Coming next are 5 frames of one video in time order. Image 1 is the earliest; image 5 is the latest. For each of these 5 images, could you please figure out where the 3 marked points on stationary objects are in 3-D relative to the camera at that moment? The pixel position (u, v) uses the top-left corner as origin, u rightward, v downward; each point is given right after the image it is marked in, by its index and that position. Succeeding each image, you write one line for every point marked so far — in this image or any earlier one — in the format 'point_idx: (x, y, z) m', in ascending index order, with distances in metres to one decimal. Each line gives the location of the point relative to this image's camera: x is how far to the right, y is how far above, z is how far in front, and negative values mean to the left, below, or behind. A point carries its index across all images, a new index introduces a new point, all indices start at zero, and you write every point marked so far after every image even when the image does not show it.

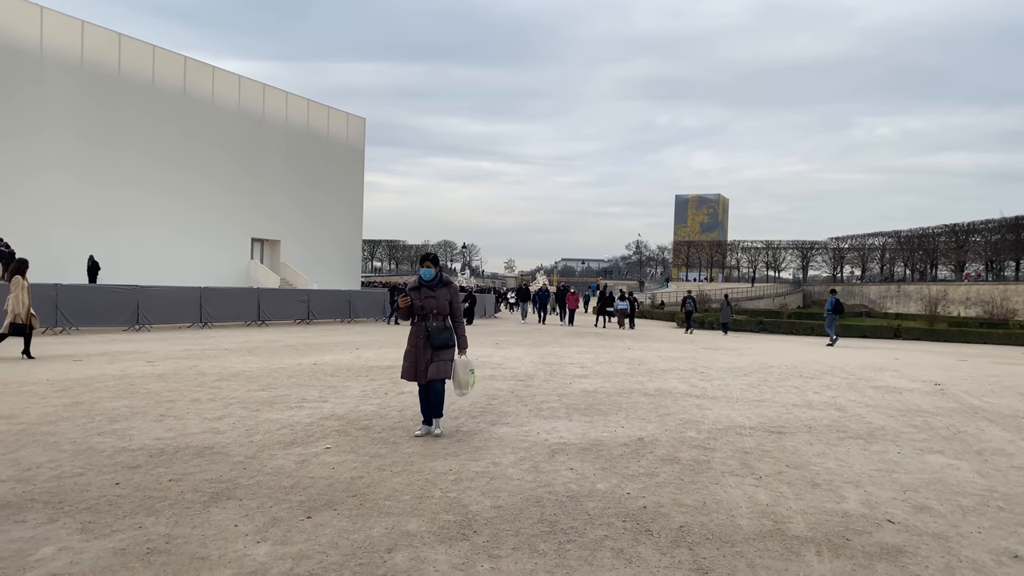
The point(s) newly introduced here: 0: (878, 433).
0: (+3.1, -1.2, +6.6) m
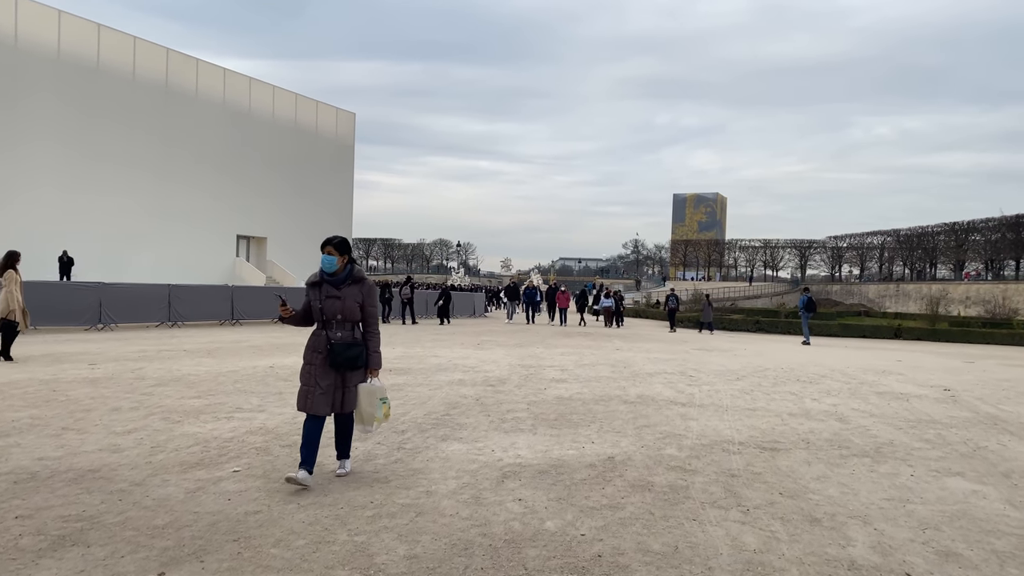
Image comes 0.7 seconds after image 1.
0: (+2.7, -1.2, +5.8) m
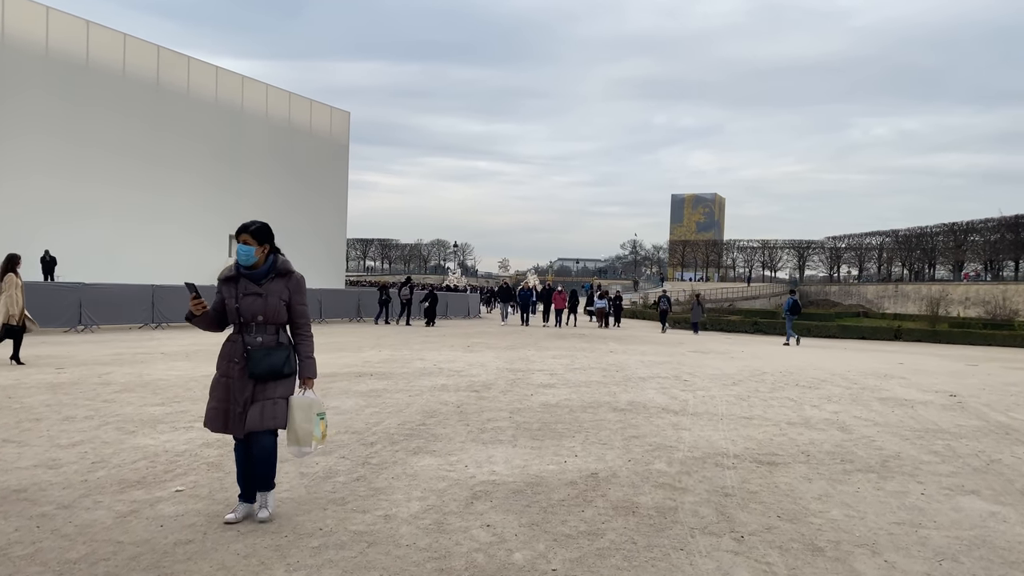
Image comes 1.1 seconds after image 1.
0: (+2.6, -1.2, +5.3) m
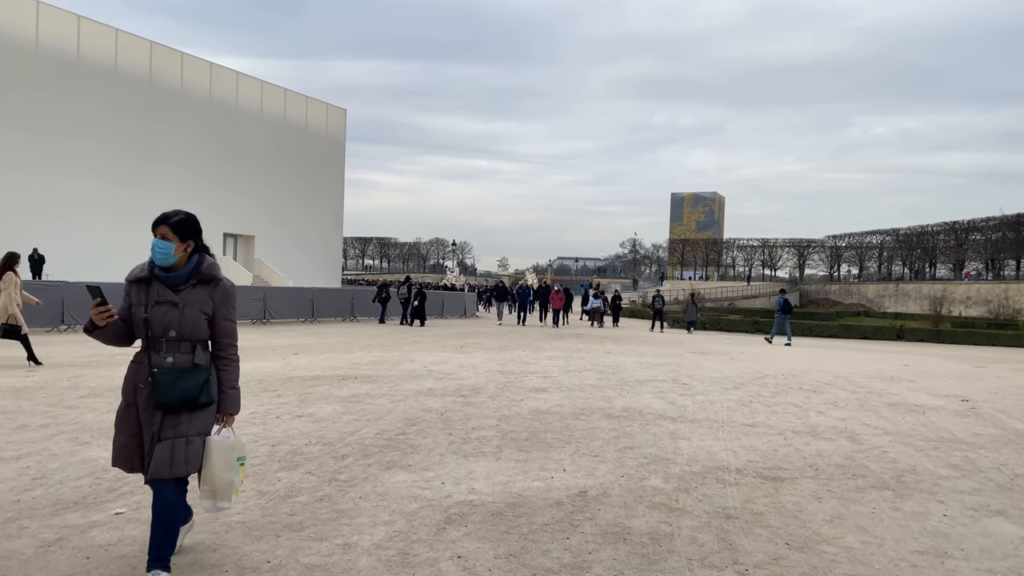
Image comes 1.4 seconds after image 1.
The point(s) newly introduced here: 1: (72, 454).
0: (+2.5, -1.2, +4.9) m
1: (-2.8, -1.1, +5.1) m
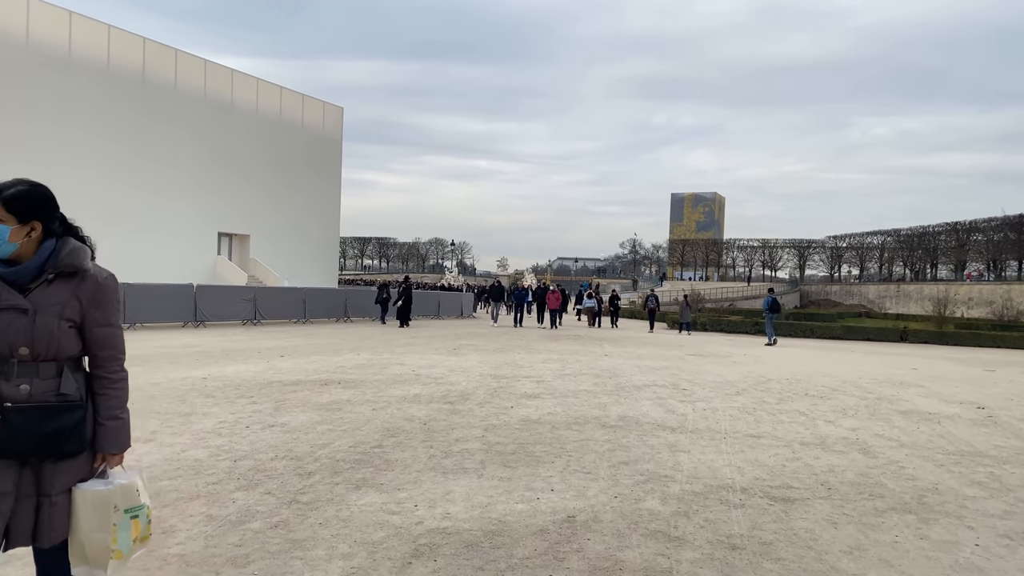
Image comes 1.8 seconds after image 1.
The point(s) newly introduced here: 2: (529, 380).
0: (+2.4, -1.2, +4.4) m
1: (-2.9, -1.1, +4.6) m
2: (+0.2, -1.1, +9.9) m
